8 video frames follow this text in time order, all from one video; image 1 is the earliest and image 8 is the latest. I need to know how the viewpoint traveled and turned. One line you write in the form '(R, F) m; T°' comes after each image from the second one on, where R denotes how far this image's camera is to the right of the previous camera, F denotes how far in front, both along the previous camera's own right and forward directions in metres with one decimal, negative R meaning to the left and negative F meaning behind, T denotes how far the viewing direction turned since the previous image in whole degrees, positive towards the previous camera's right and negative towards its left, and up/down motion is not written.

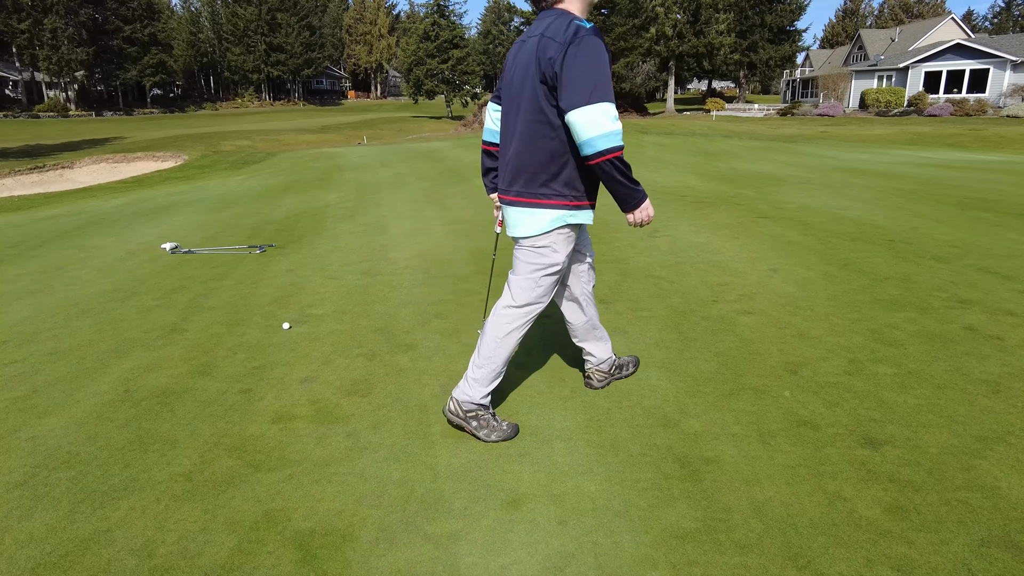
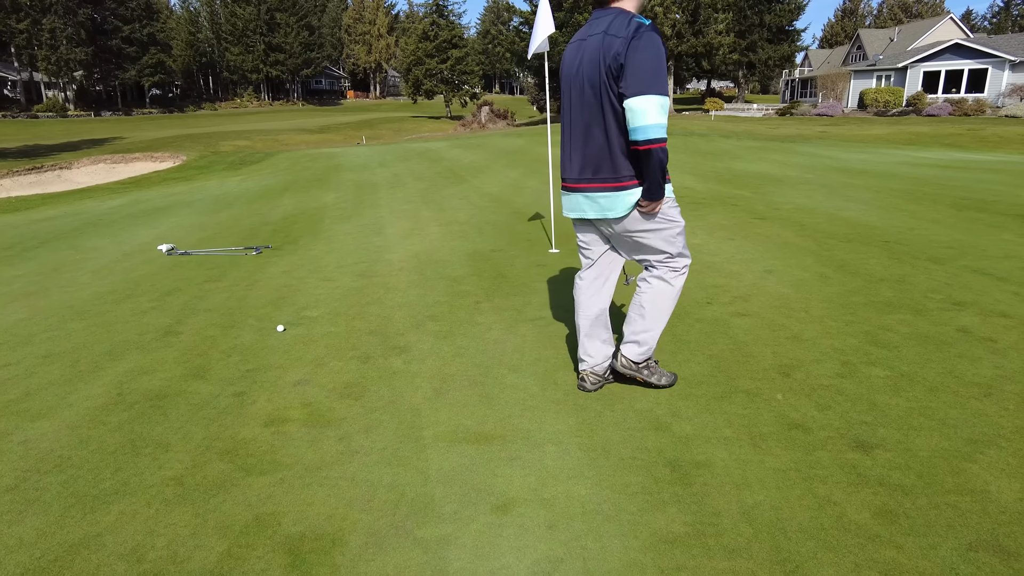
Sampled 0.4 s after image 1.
(0.0, 0.0) m; 0°
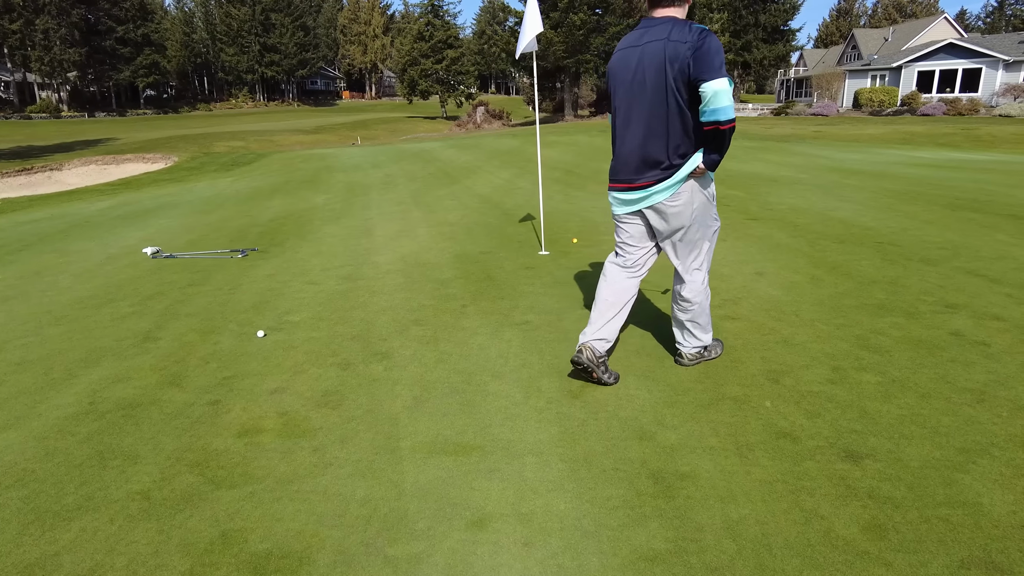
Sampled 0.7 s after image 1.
(+0.1, +0.1) m; 0°
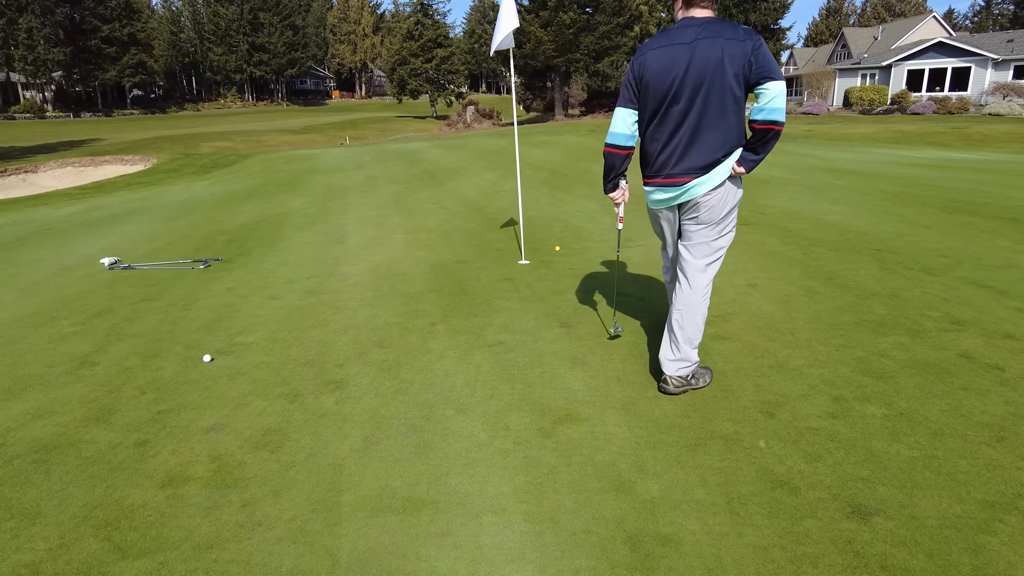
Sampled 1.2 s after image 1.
(+0.1, +0.3) m; +1°
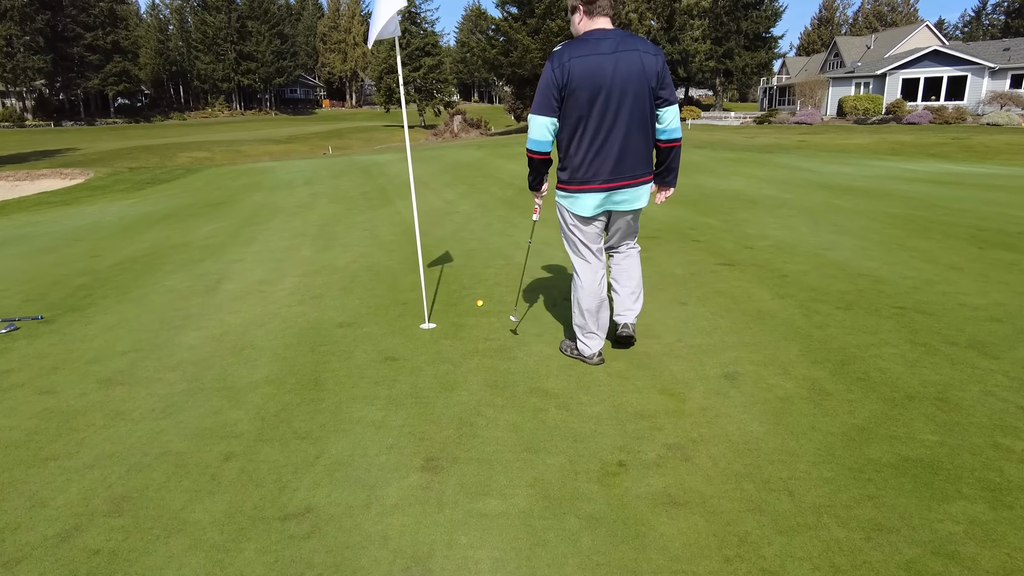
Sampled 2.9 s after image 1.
(+0.6, +1.5) m; 0°
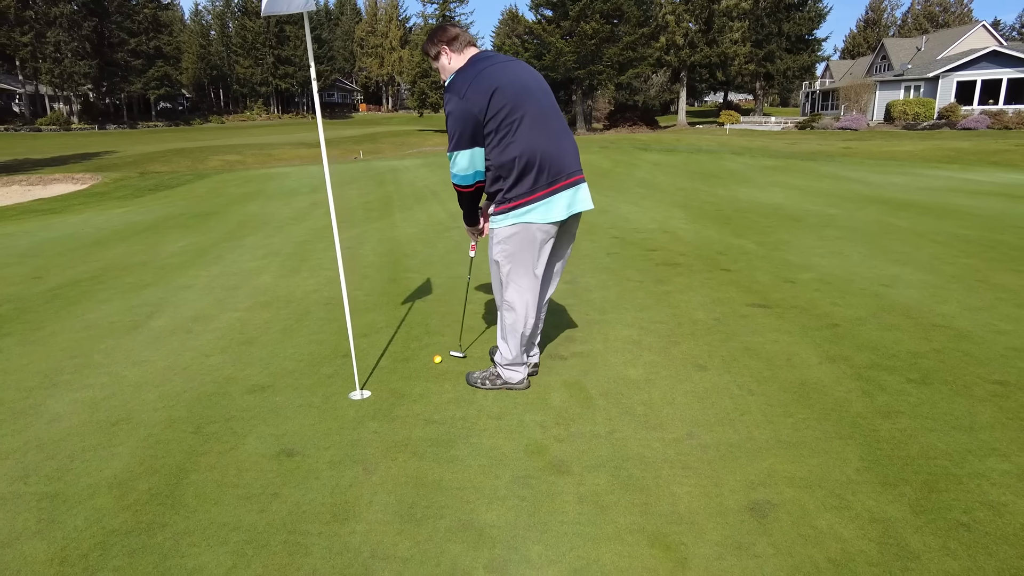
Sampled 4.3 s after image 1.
(+0.4, +1.0) m; -3°
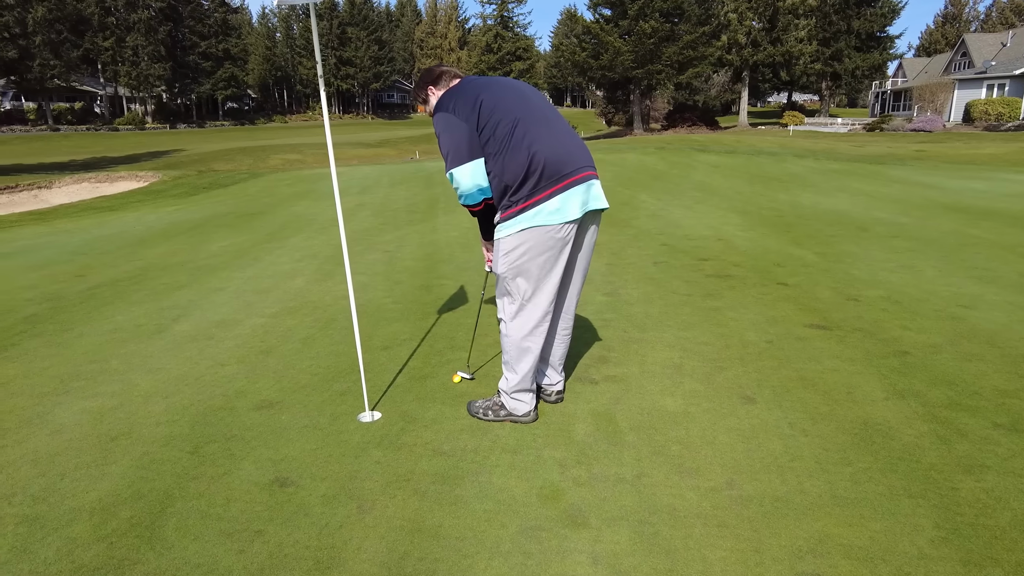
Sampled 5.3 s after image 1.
(+0.1, +0.3) m; -5°
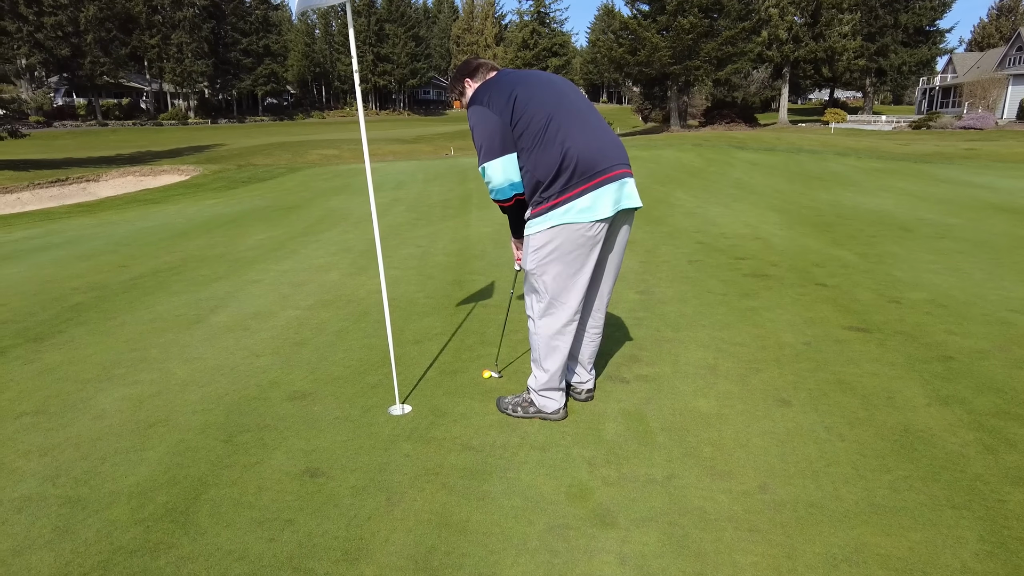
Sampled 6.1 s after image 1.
(0.0, 0.0) m; -3°
